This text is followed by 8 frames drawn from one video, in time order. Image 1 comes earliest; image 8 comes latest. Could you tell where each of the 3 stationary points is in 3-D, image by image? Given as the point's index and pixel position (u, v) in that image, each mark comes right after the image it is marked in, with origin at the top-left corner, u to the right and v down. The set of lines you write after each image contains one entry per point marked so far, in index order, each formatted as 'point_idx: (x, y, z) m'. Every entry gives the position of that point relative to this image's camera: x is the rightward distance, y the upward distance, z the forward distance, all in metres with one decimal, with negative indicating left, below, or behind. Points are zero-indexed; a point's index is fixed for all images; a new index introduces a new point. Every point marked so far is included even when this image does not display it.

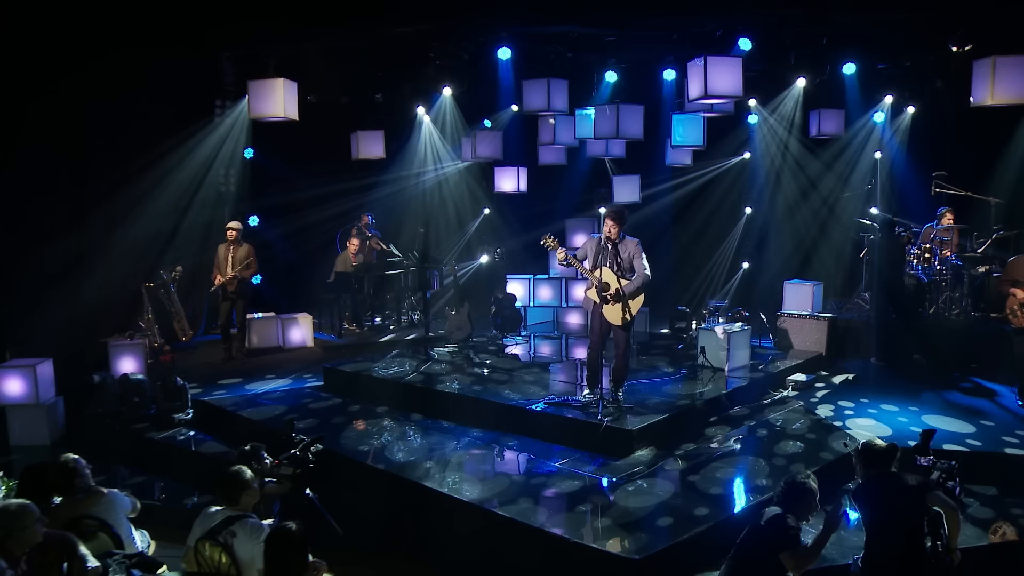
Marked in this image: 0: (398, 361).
0: (-1.1, -0.7, +8.7) m
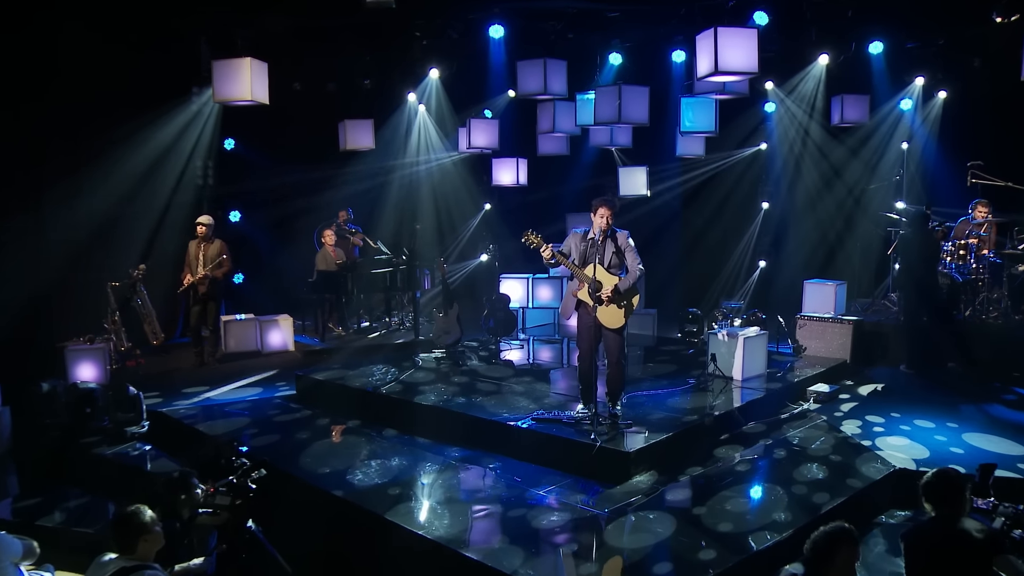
0: (-1.1, -0.7, +7.9) m
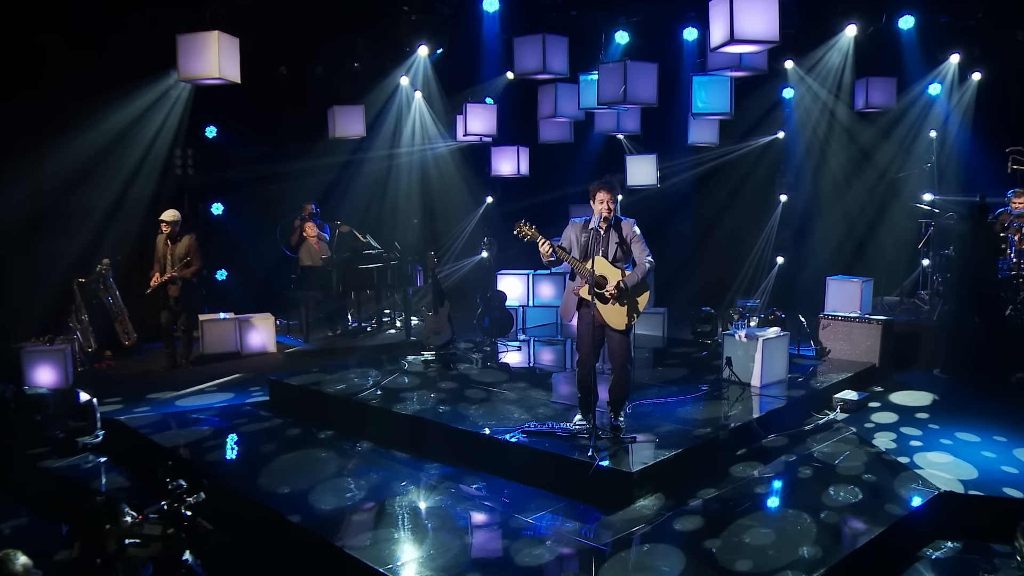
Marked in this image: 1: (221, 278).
0: (-1.2, -0.7, +7.2) m
1: (-3.2, +0.1, +10.1) m
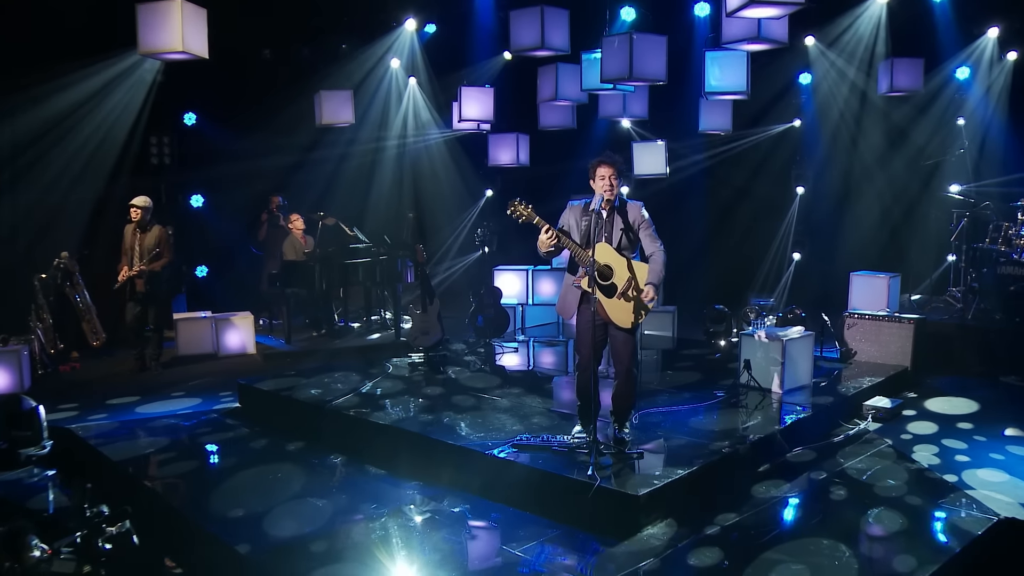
0: (-1.2, -0.6, +6.6) m
1: (-3.2, +0.1, +9.5) m
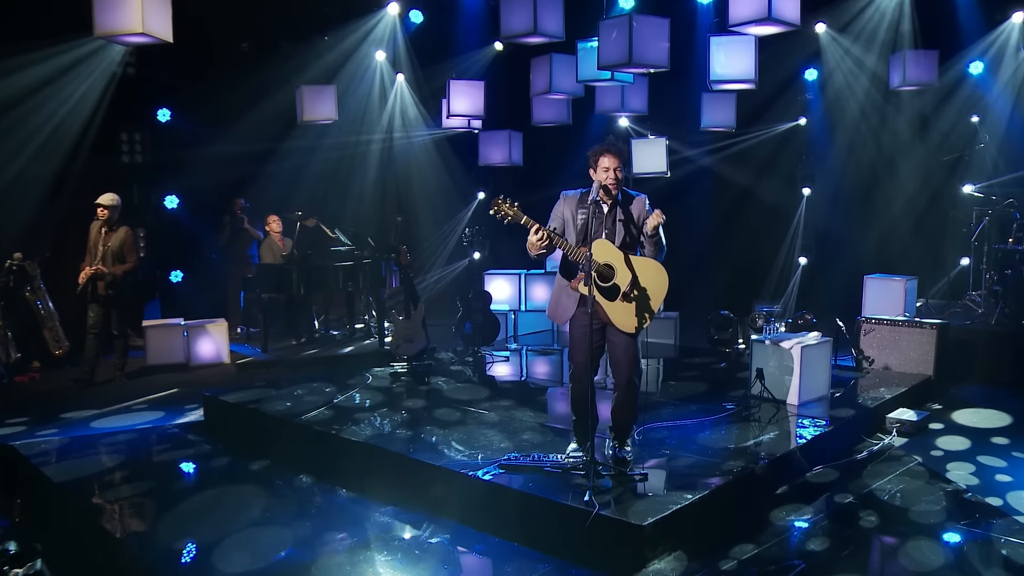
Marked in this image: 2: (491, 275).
0: (-1.3, -0.6, +6.0) m
1: (-3.2, +0.1, +9.0) m
2: (-0.2, +0.1, +8.5) m
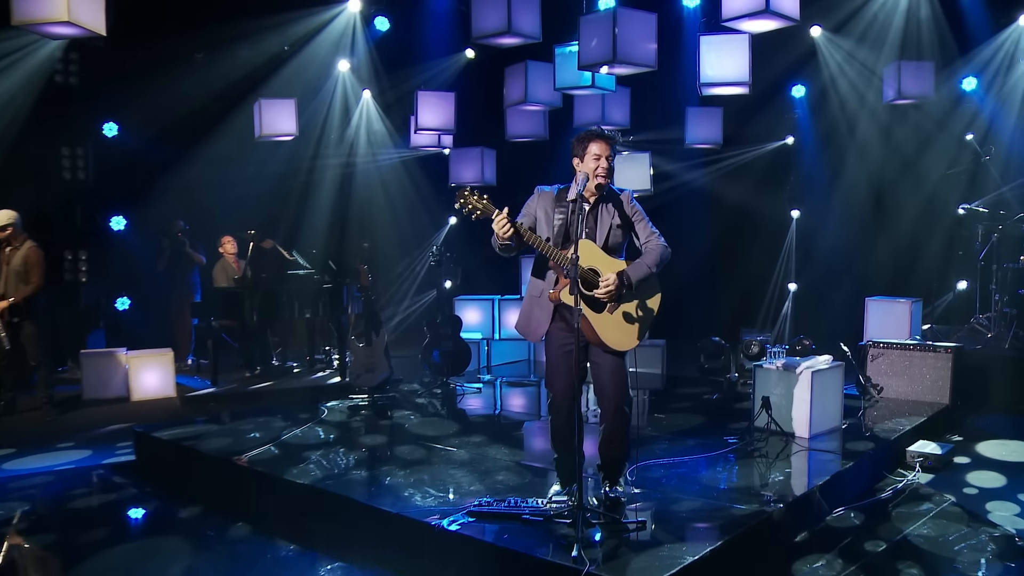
0: (-1.4, -0.8, +5.4) m
1: (-3.5, -0.2, +8.3) m
2: (-0.4, -0.1, +7.9) m
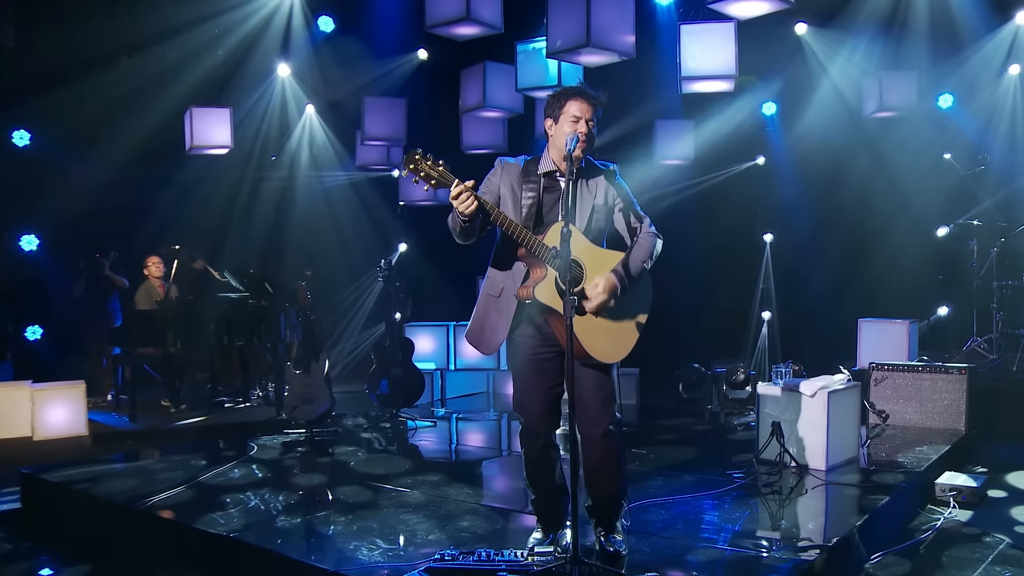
0: (-1.6, -0.8, +4.5) m
1: (-3.8, -0.4, +7.3) m
2: (-0.7, -0.3, +7.1) m
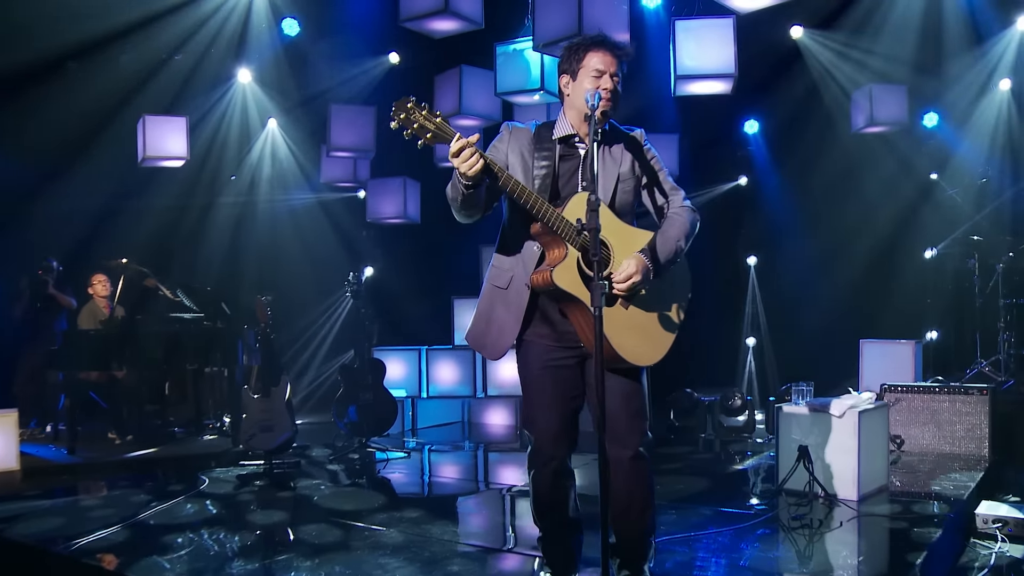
0: (-1.7, -0.9, +4.0) m
1: (-4.0, -0.5, +6.7) m
2: (-0.9, -0.4, +6.6) m
